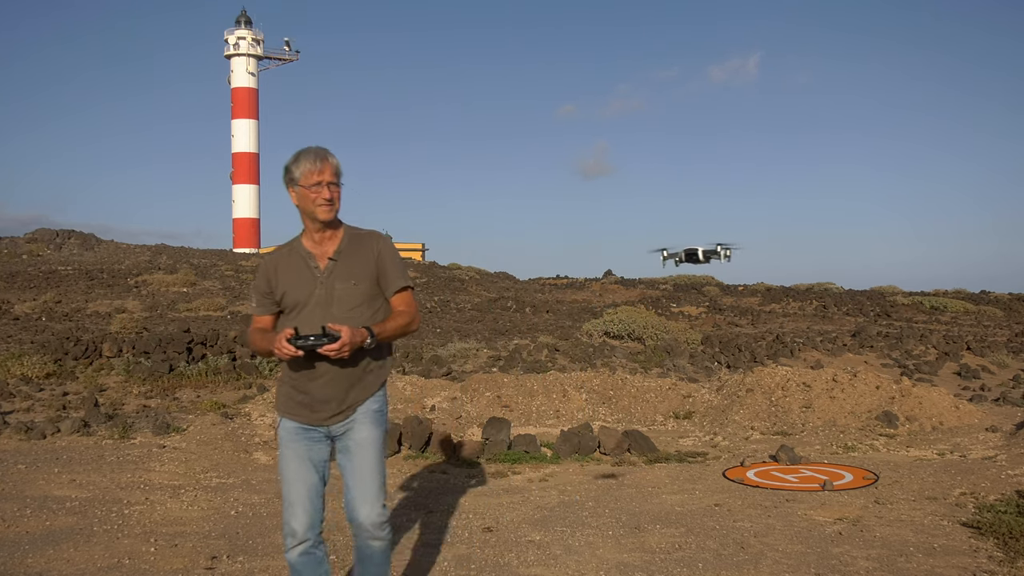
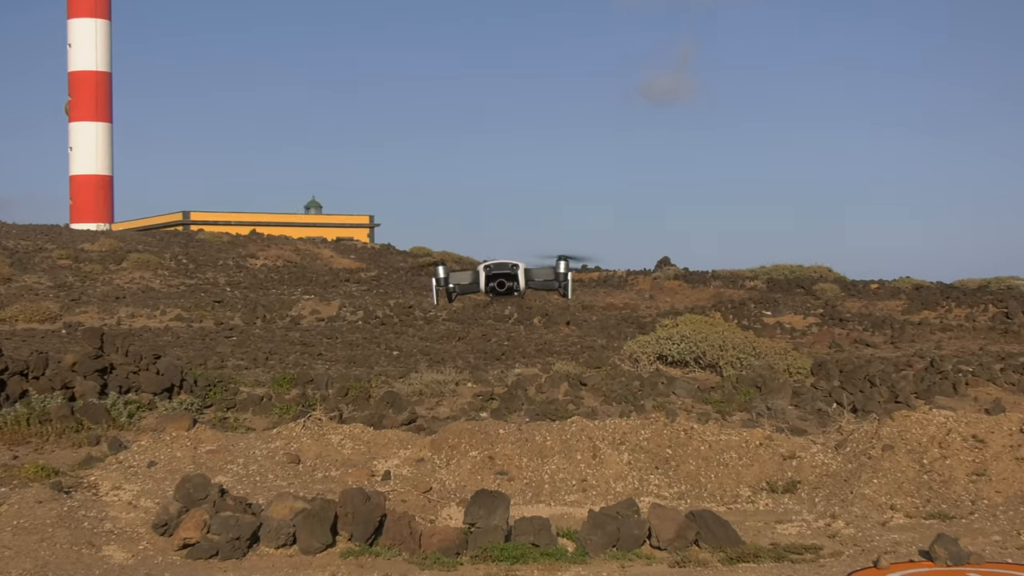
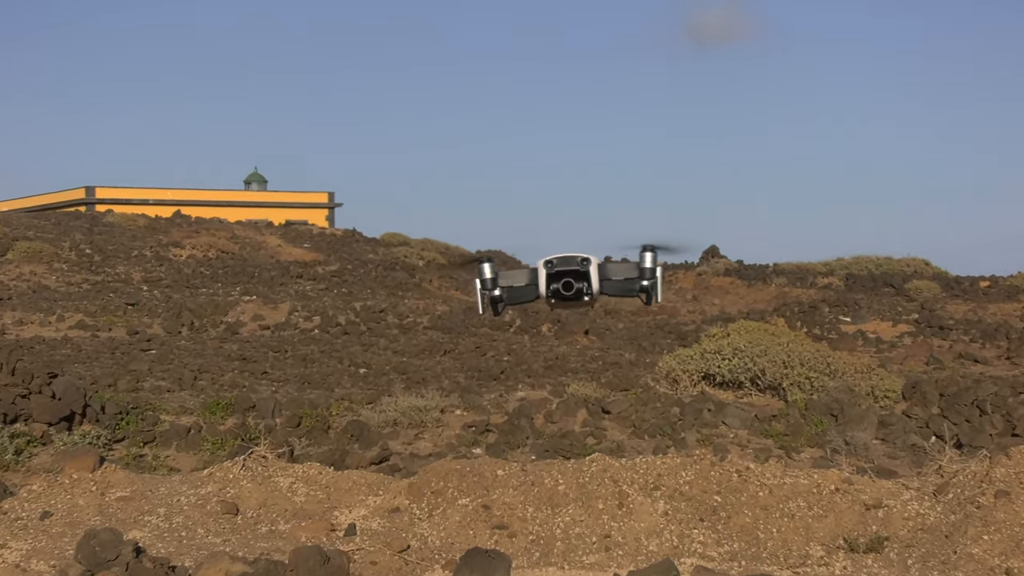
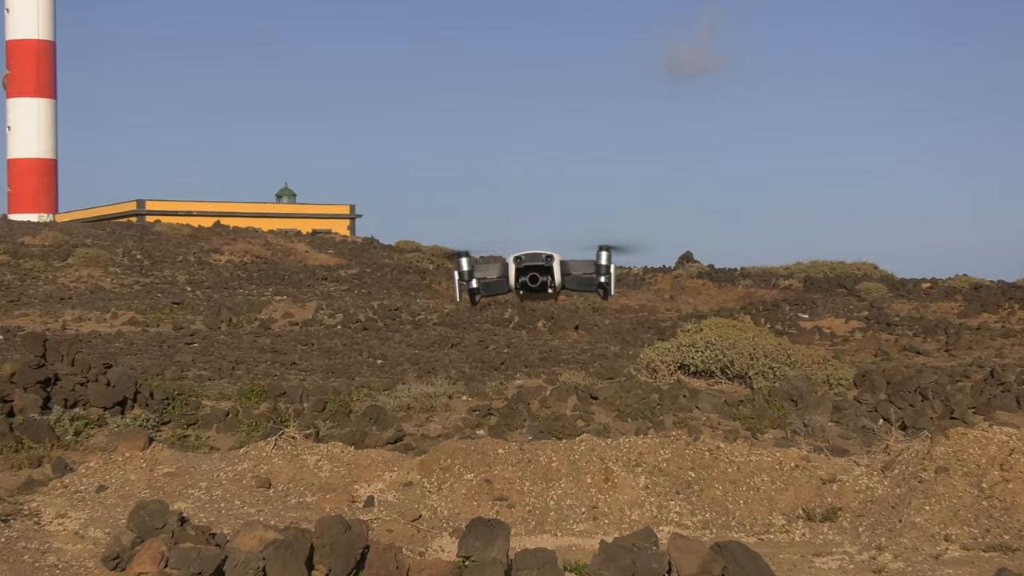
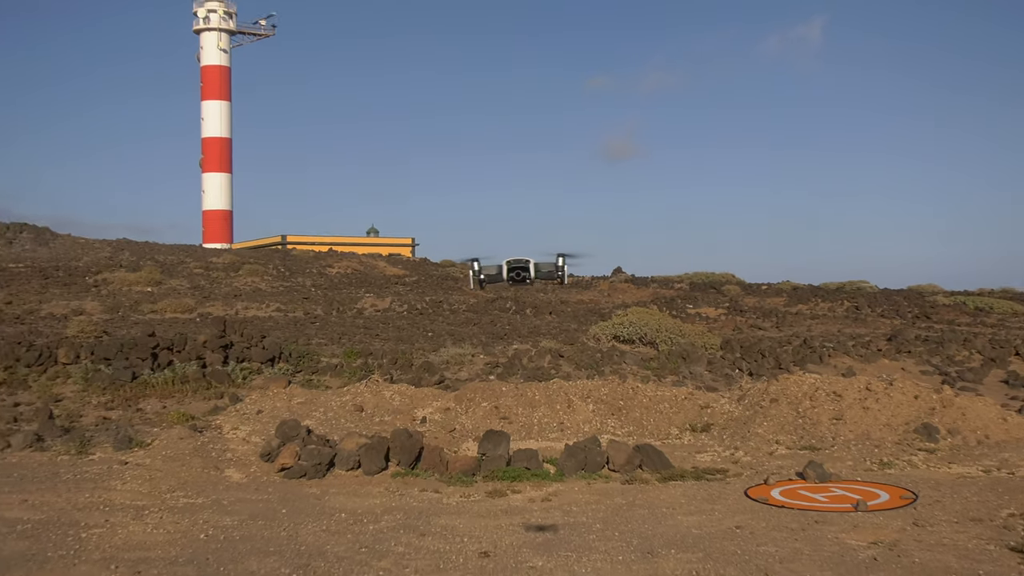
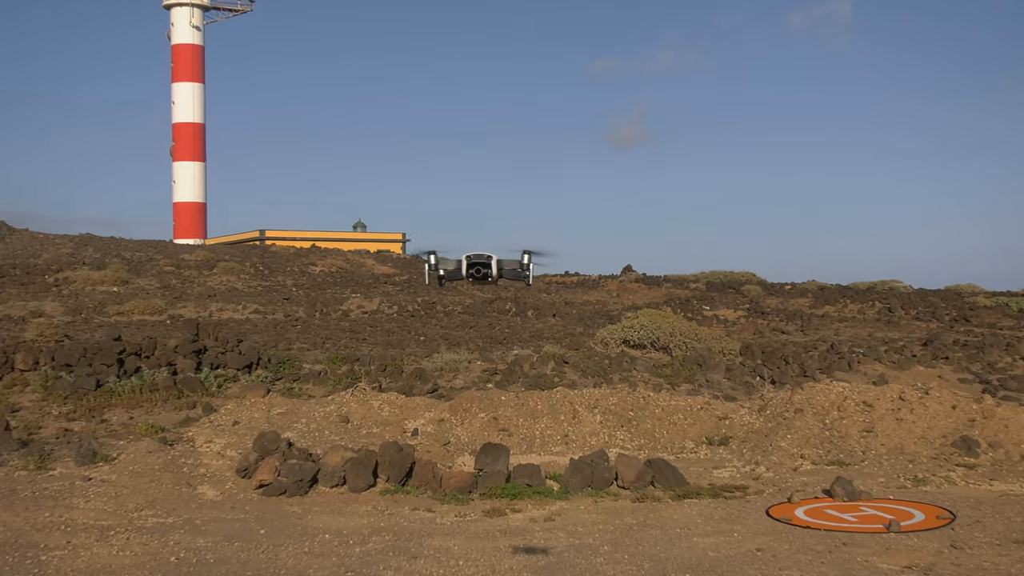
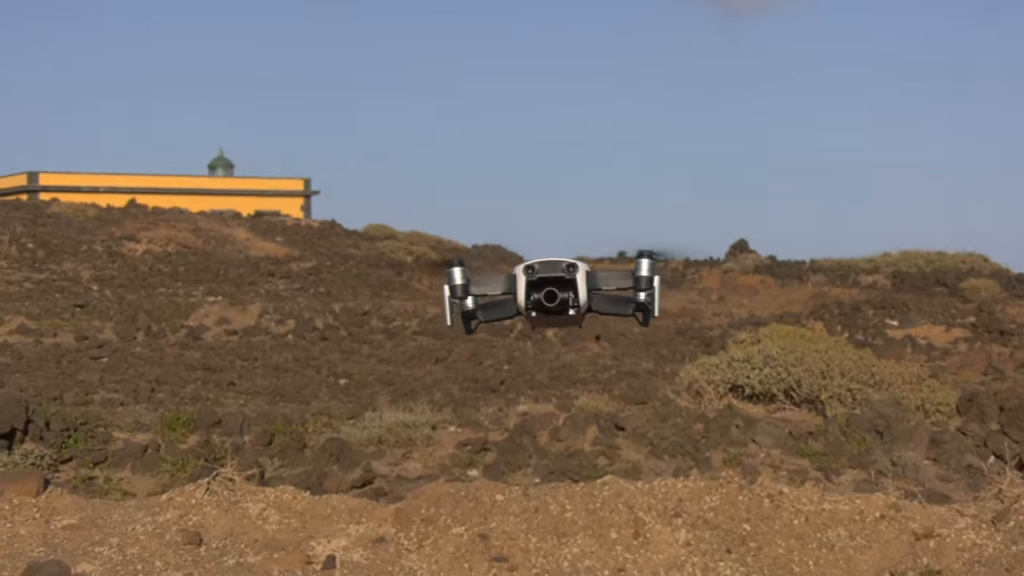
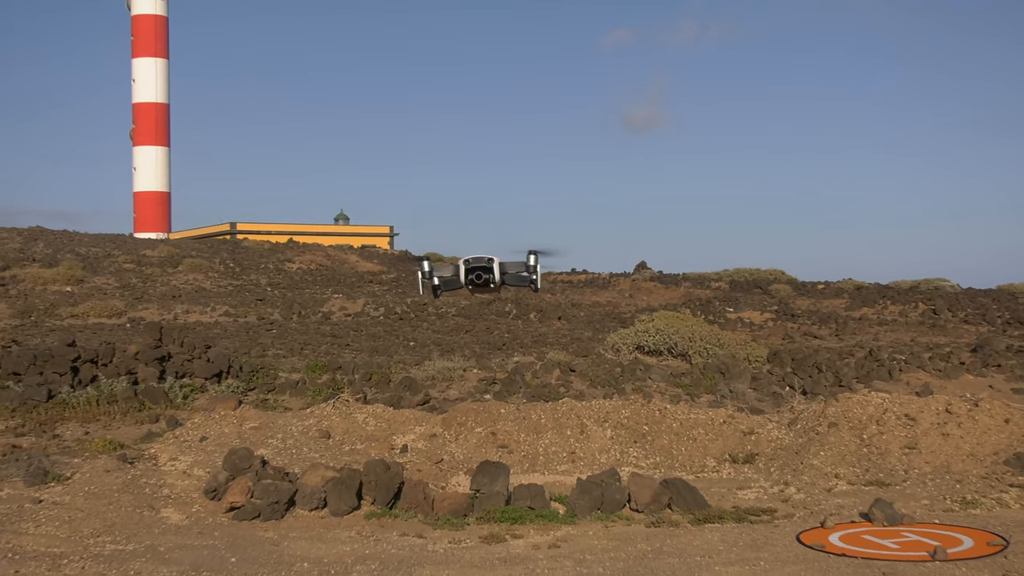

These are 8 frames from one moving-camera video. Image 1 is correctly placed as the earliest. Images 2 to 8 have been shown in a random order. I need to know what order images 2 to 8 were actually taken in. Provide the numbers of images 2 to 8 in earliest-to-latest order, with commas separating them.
5, 6, 8, 2, 4, 3, 7
